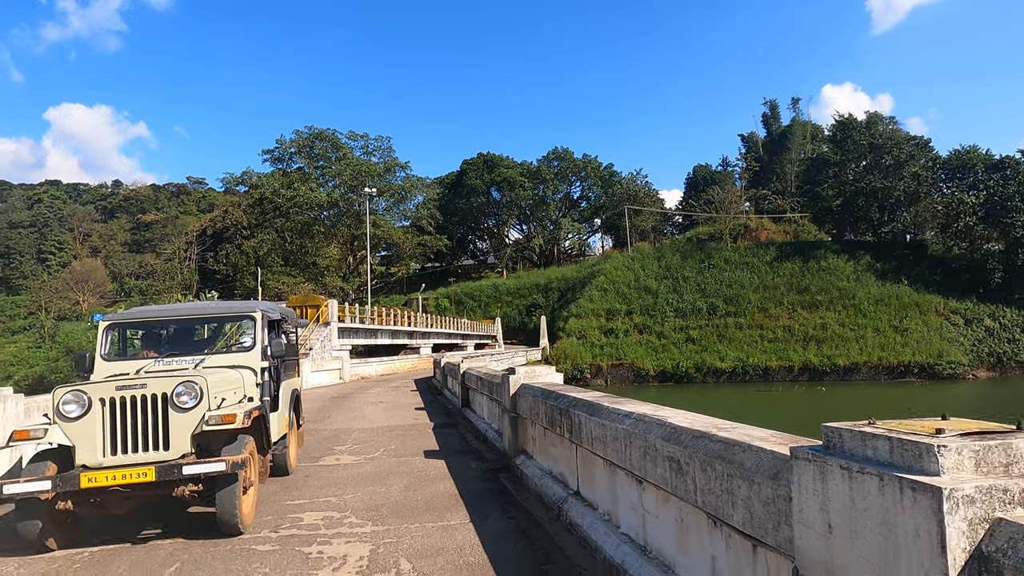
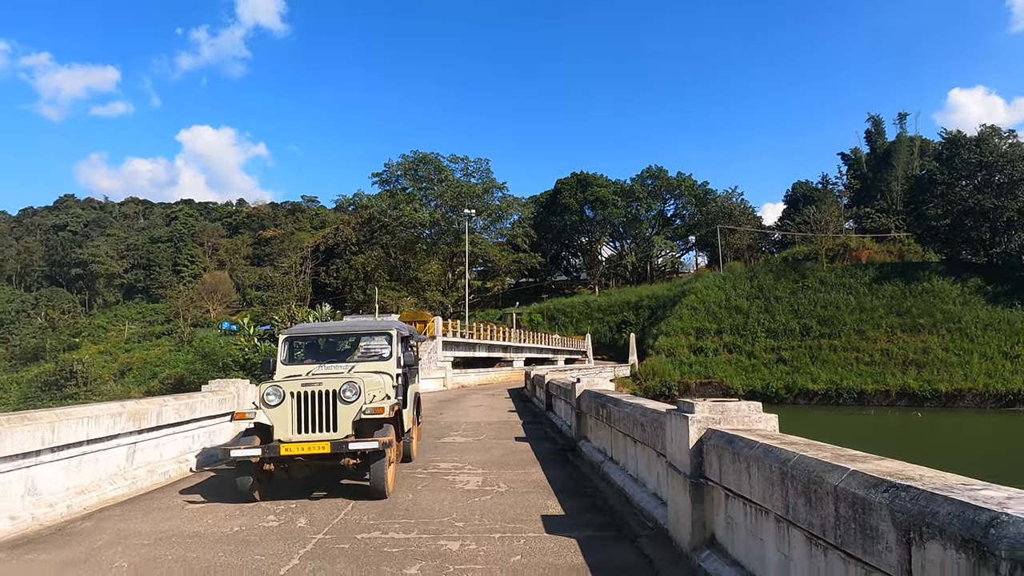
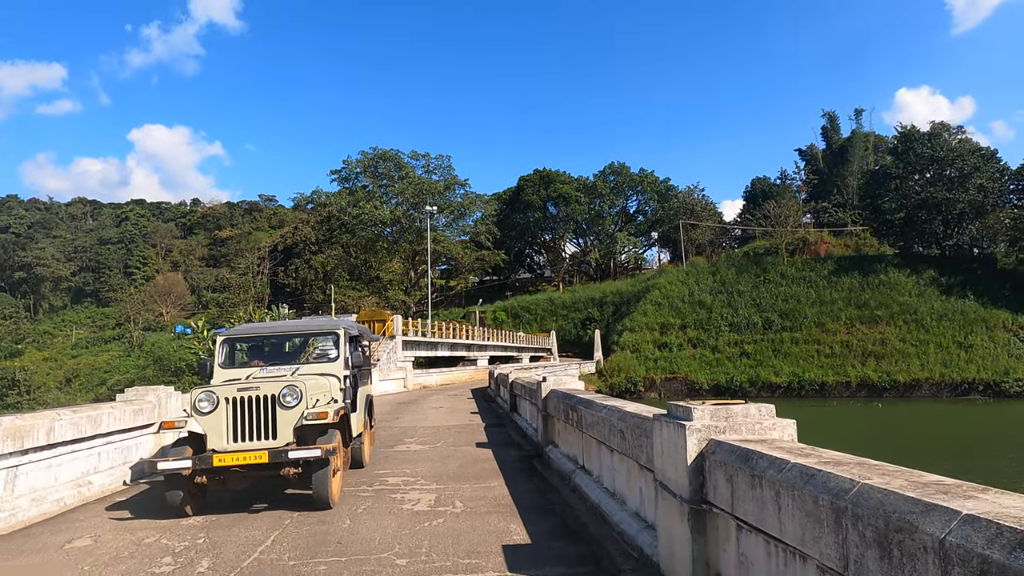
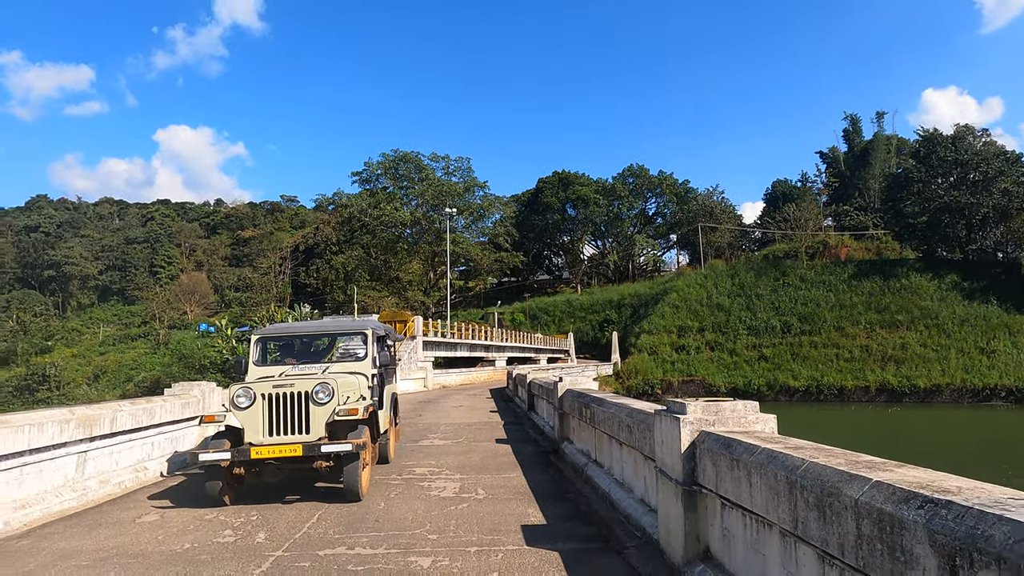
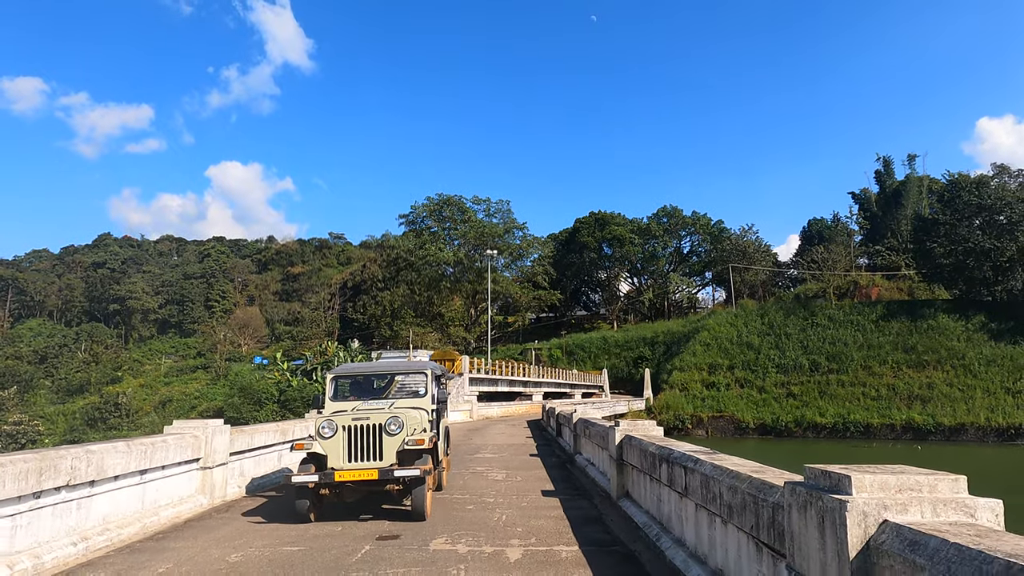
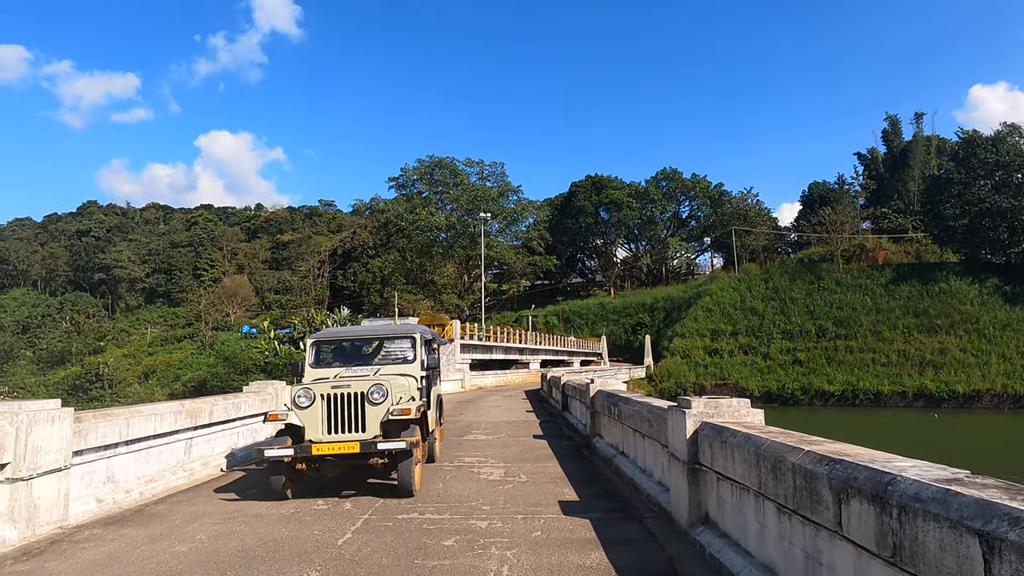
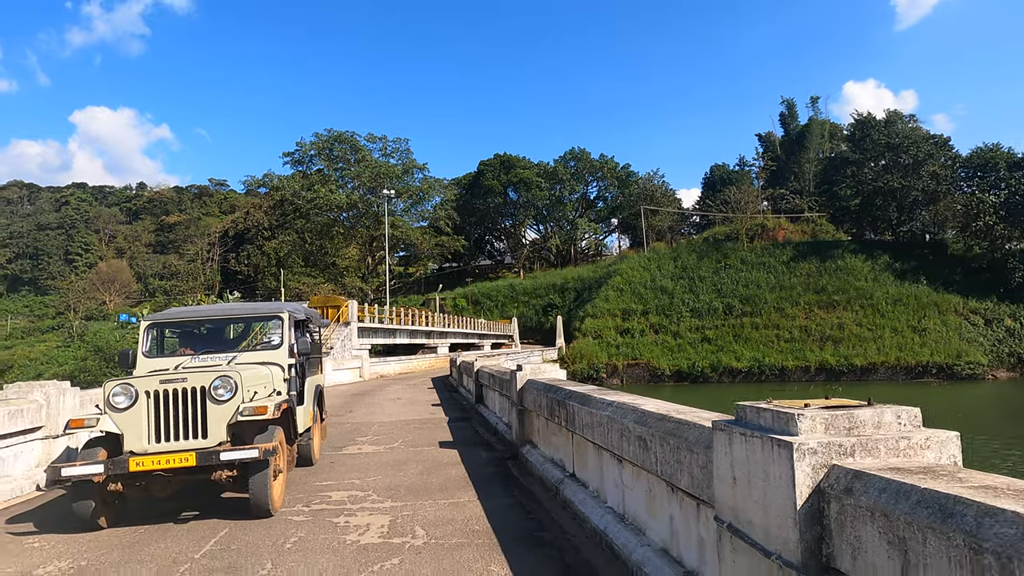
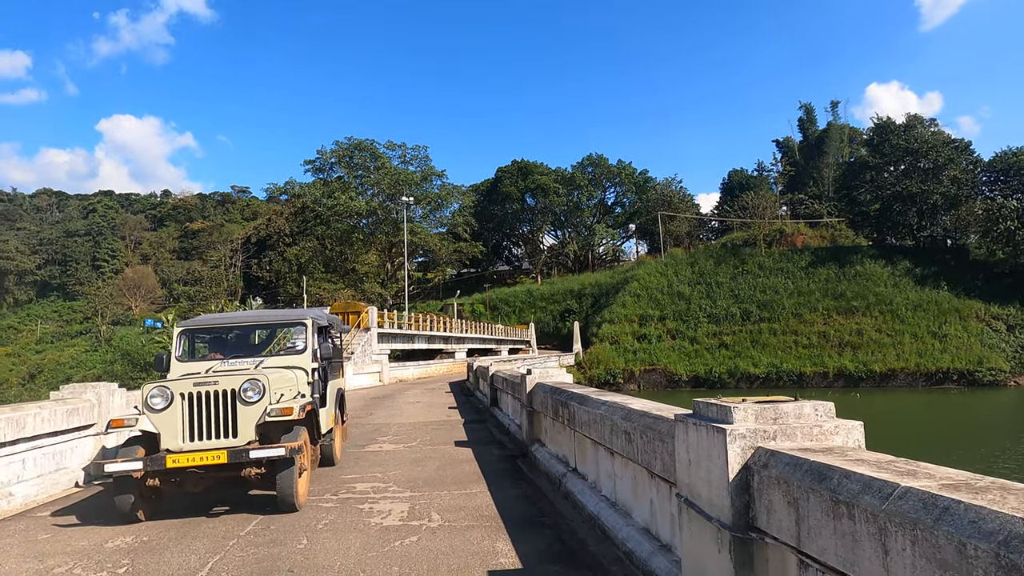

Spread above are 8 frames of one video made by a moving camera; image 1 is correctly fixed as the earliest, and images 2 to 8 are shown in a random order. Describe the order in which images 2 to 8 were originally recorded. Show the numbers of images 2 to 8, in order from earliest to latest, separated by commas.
7, 8, 3, 4, 2, 6, 5
